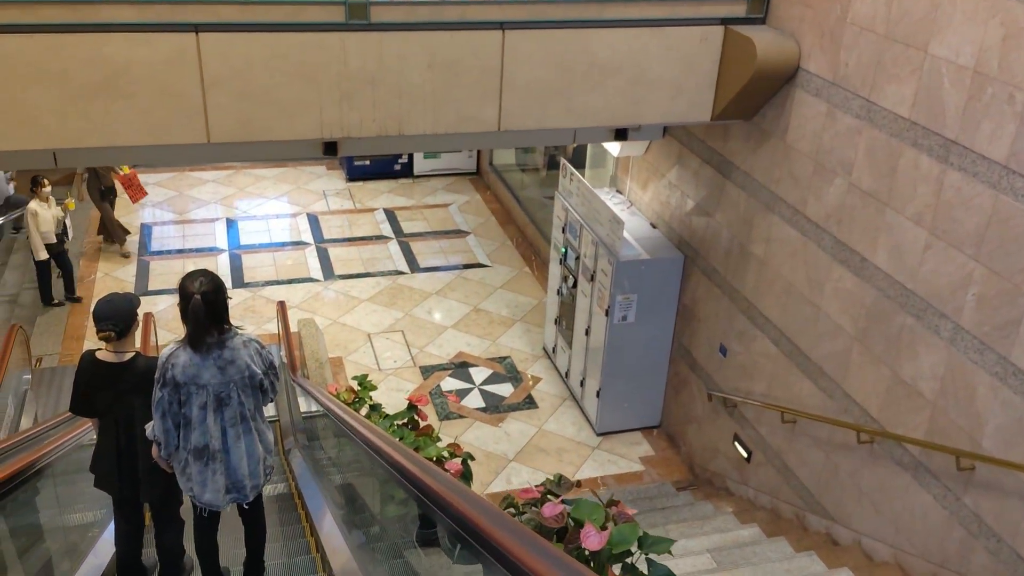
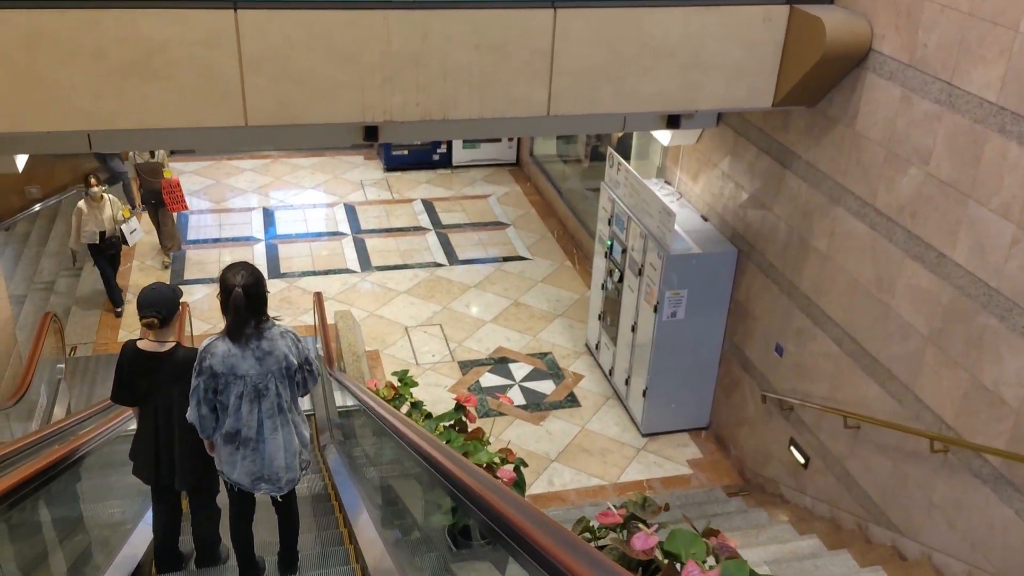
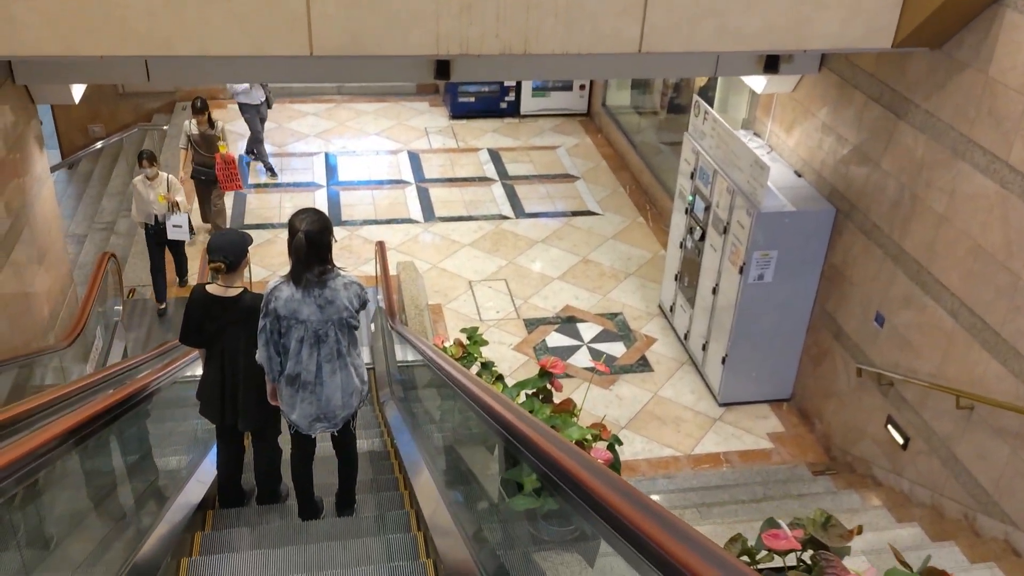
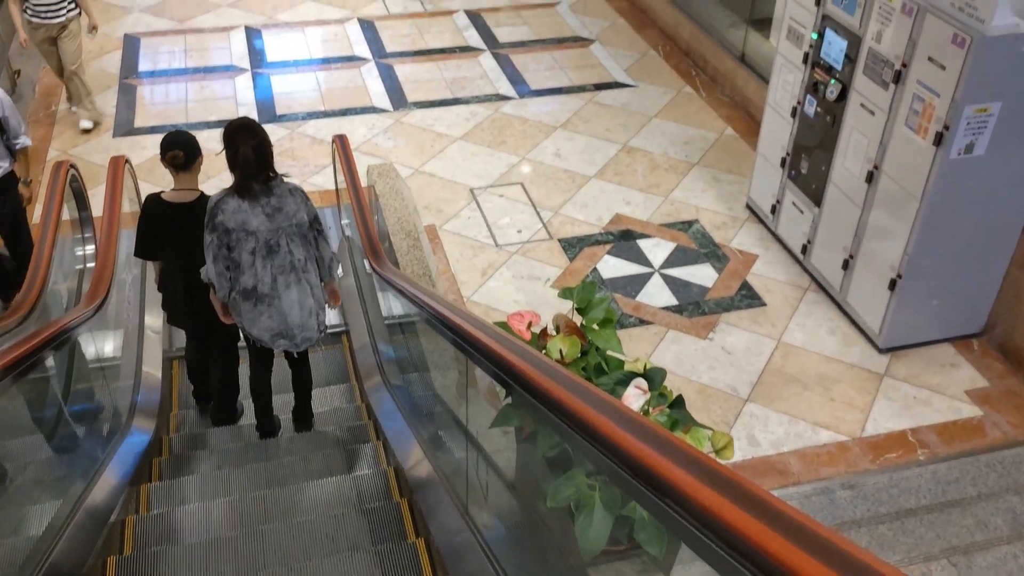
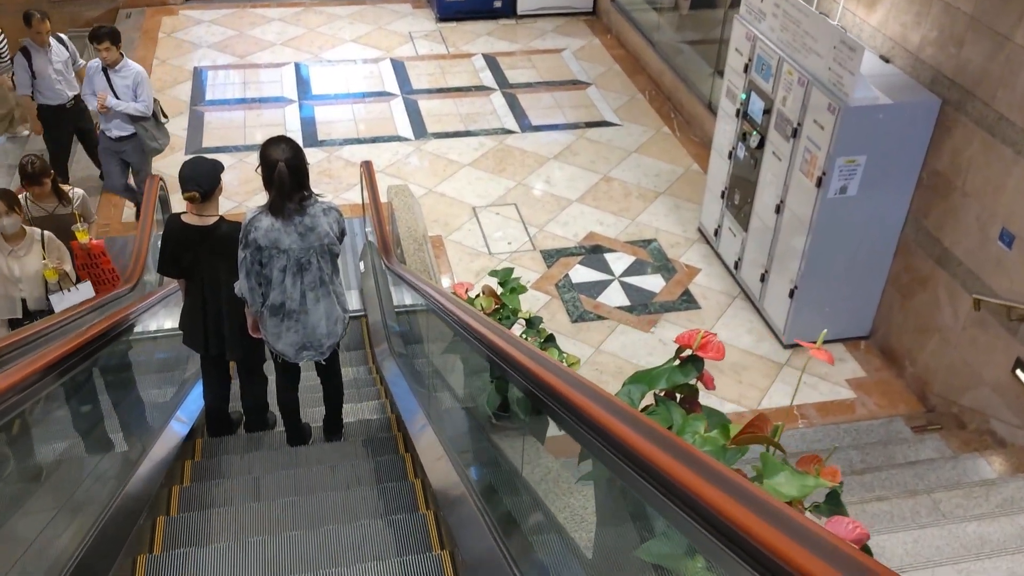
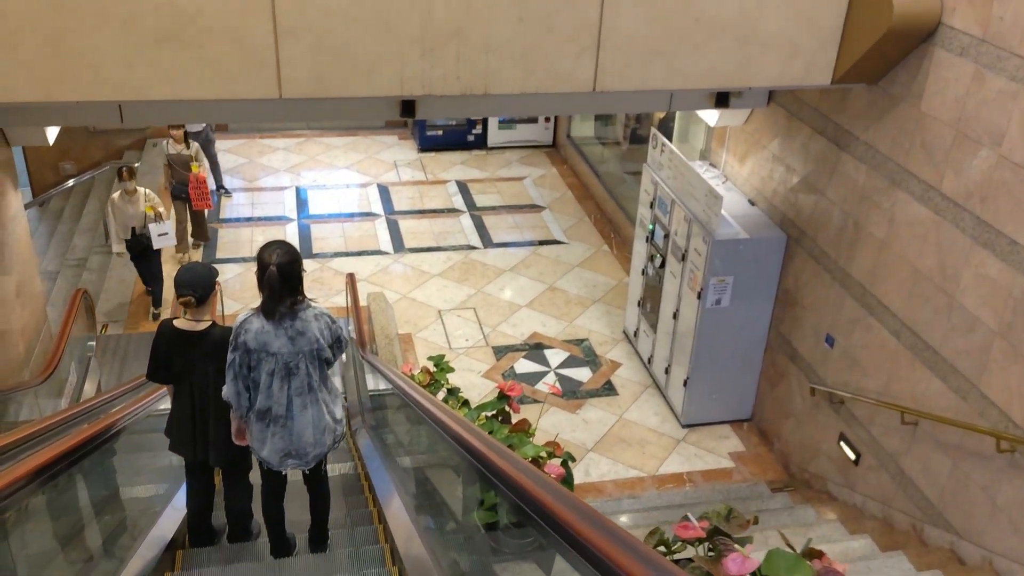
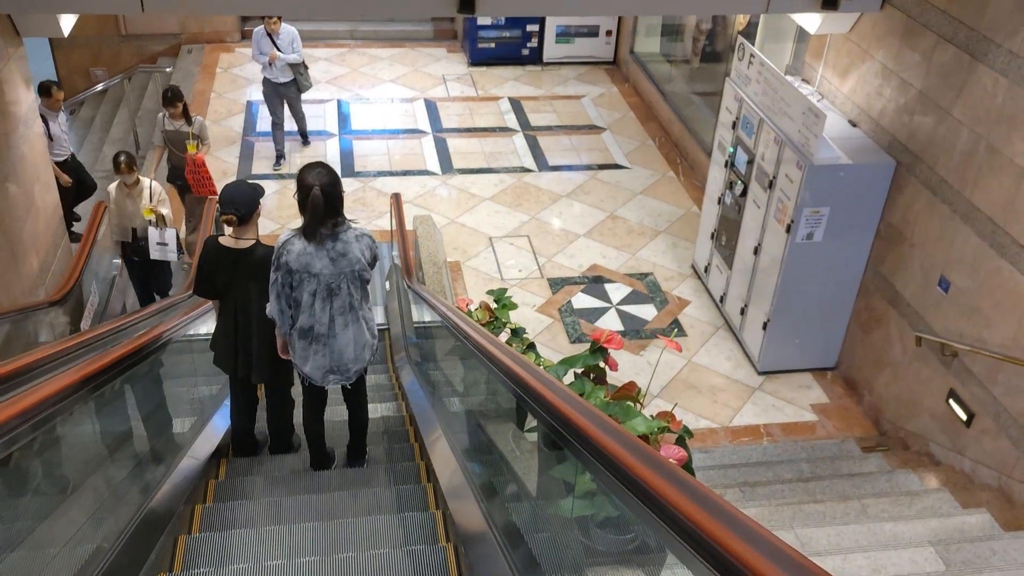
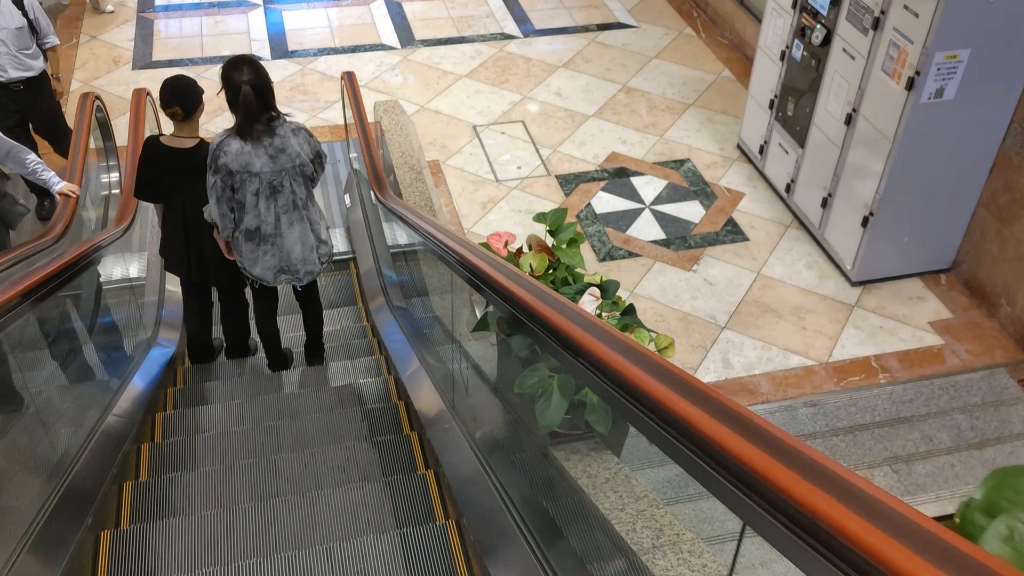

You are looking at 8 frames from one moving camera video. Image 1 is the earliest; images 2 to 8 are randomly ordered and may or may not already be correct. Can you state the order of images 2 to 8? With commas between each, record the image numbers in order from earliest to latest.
2, 6, 3, 7, 5, 8, 4
